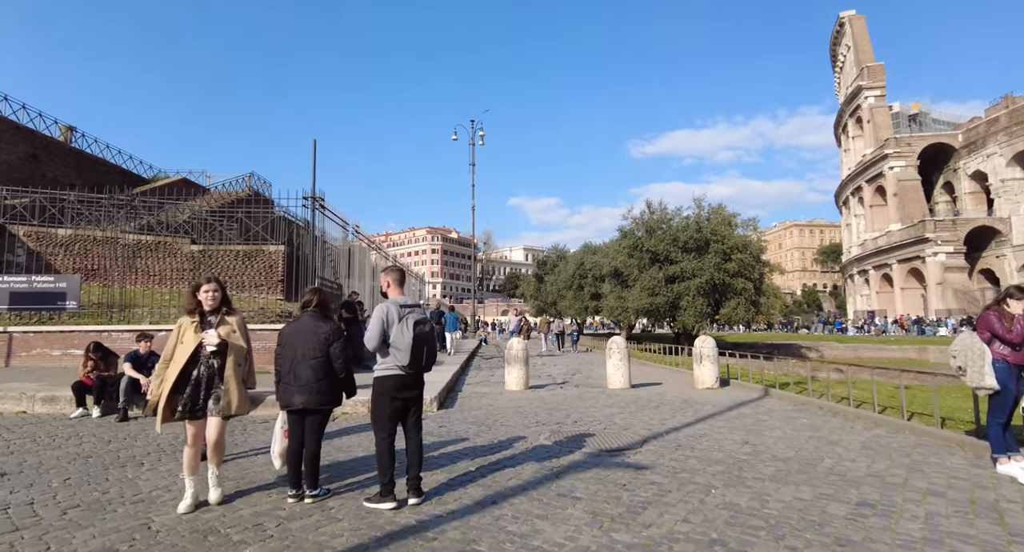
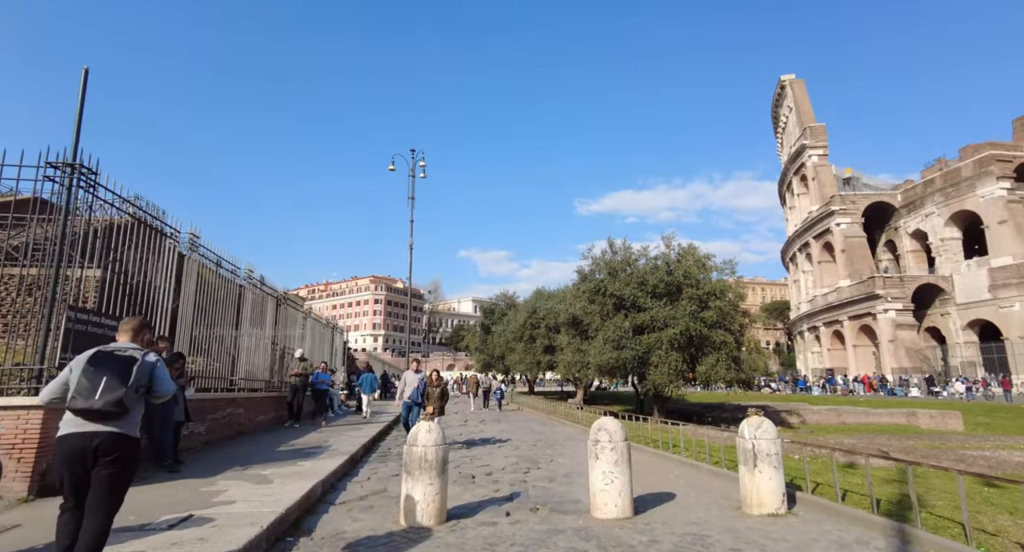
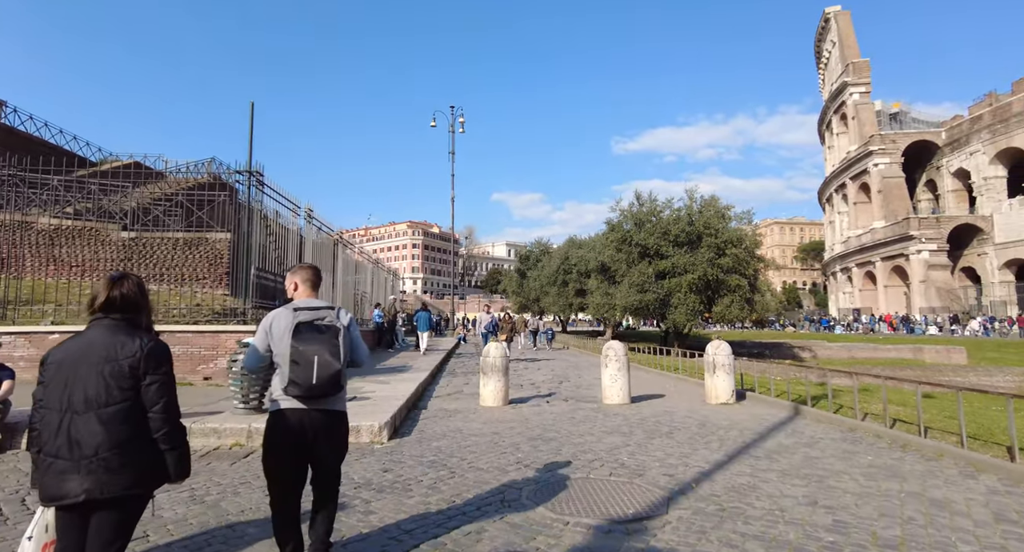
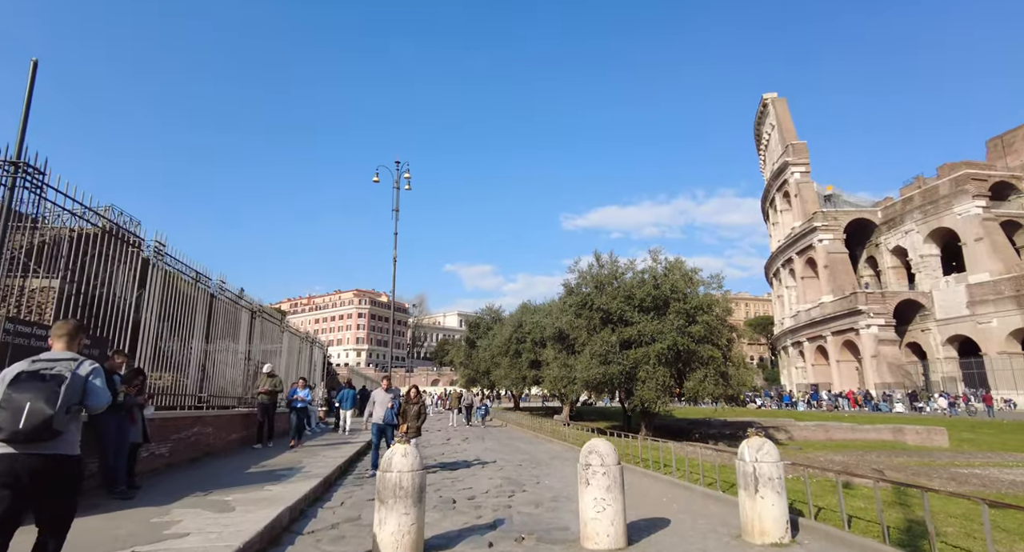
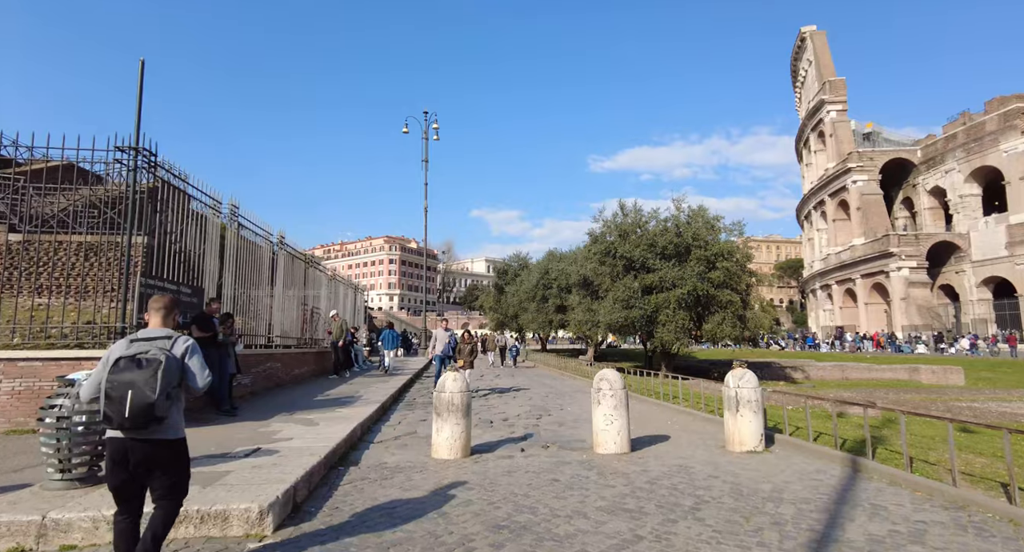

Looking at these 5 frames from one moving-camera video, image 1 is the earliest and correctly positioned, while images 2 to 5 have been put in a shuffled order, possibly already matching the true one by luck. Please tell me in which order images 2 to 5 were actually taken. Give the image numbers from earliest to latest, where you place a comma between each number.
3, 5, 2, 4
